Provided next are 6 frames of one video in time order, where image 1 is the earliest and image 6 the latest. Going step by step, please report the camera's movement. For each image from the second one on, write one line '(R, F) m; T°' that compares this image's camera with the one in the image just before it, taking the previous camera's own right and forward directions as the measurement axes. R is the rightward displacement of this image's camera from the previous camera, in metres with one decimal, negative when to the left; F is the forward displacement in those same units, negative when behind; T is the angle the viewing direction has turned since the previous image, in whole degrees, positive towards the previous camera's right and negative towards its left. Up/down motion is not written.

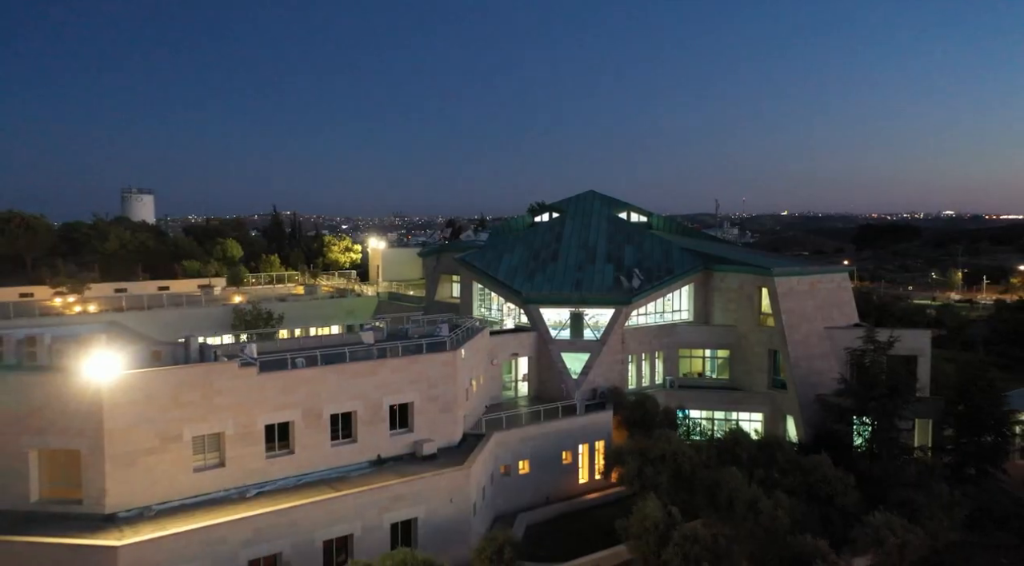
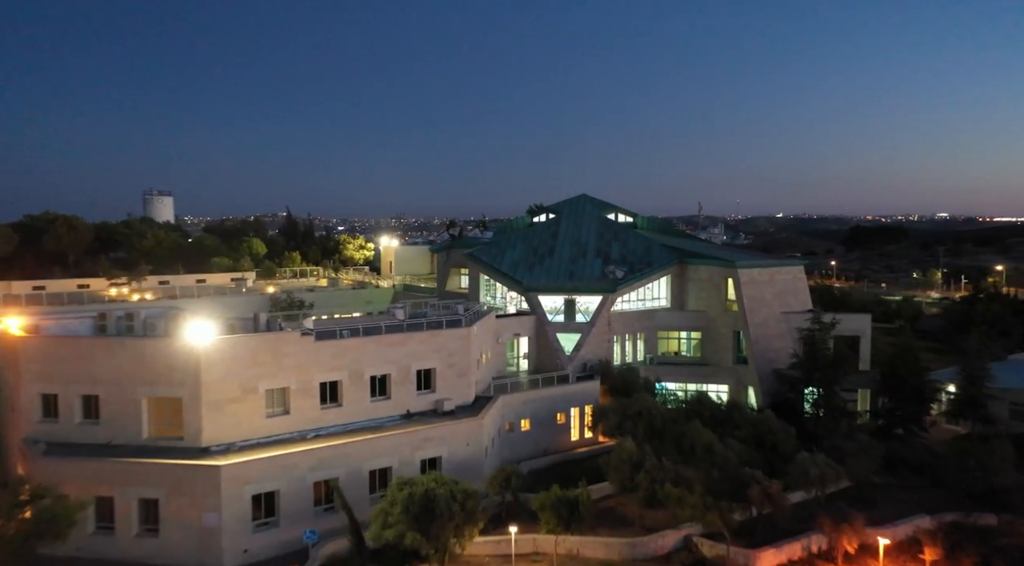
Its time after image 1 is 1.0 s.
(-0.3, -5.2) m; 0°
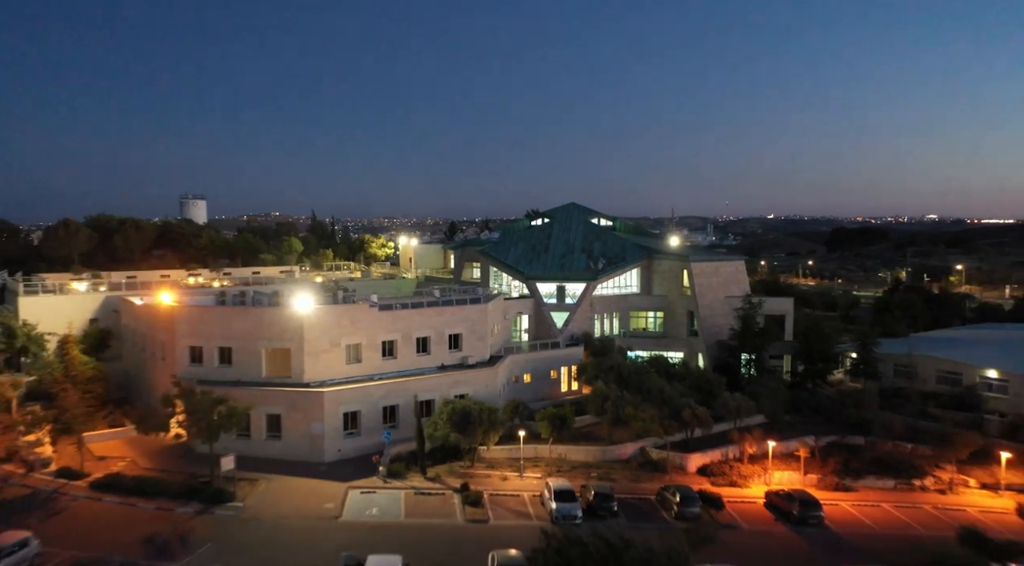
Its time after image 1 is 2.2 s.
(-0.7, -10.3) m; +1°
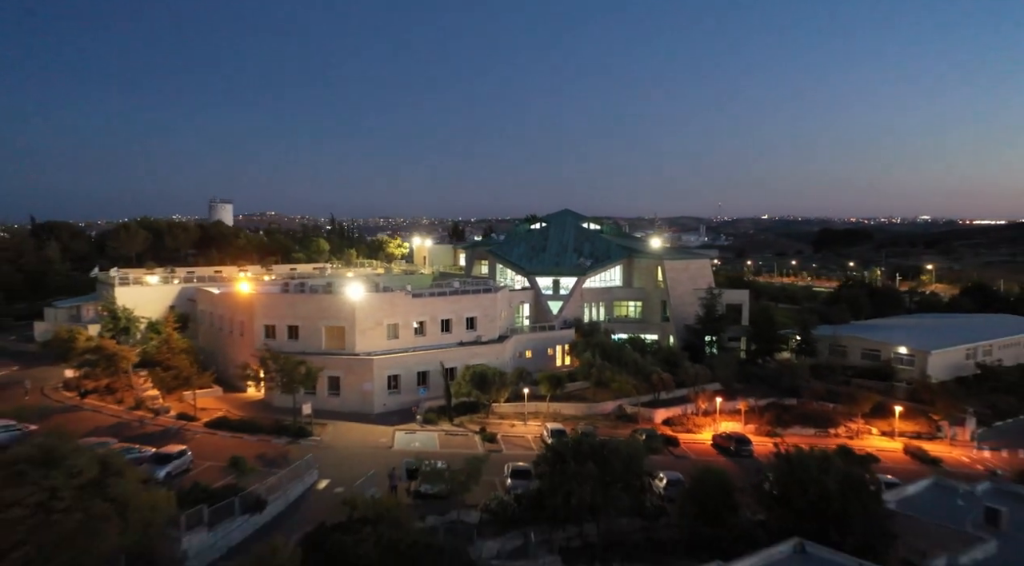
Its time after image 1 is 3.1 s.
(-0.6, -9.4) m; 0°
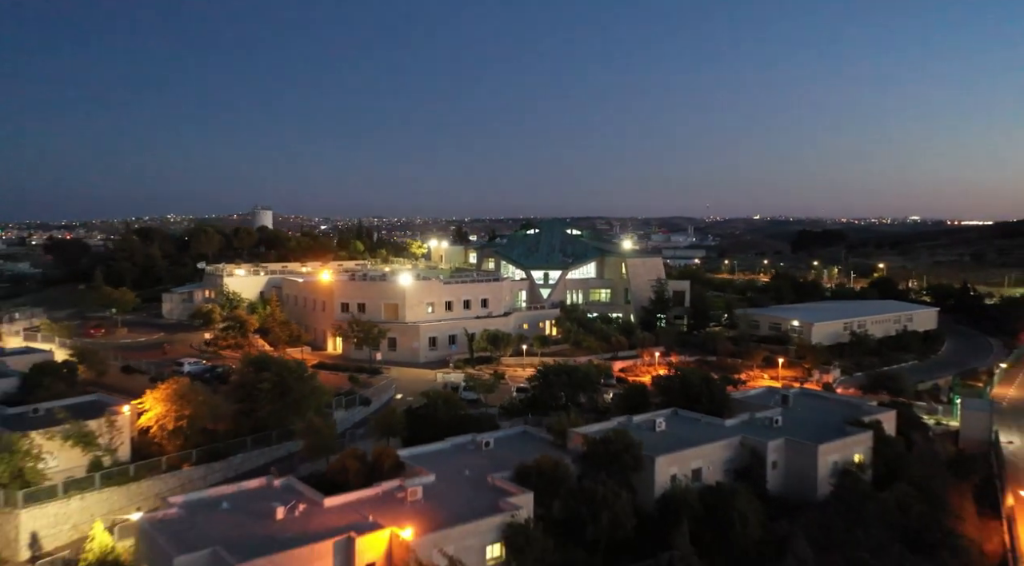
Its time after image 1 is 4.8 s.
(-0.7, -18.6) m; 0°
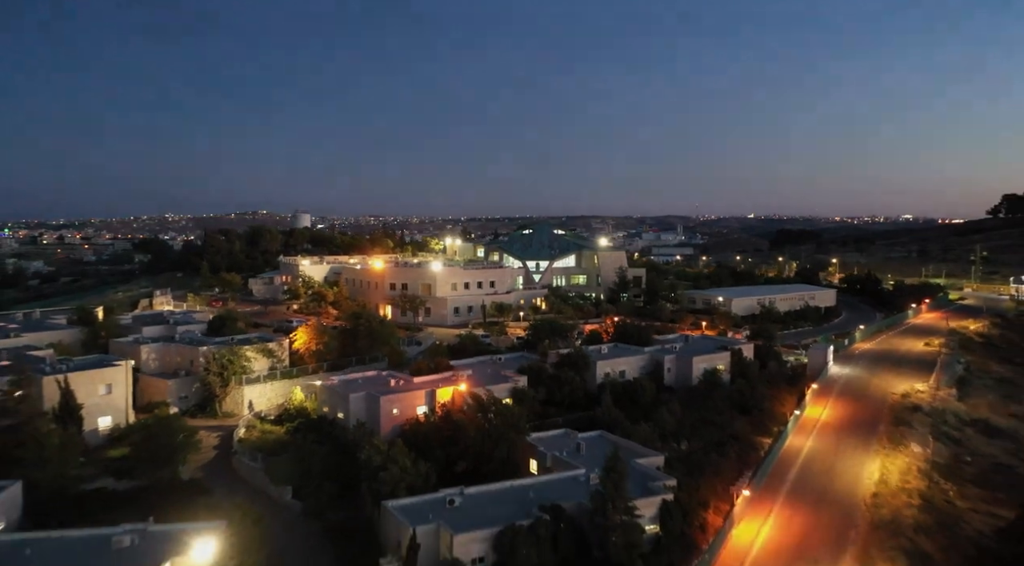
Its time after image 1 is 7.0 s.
(-0.5, -24.2) m; 0°
